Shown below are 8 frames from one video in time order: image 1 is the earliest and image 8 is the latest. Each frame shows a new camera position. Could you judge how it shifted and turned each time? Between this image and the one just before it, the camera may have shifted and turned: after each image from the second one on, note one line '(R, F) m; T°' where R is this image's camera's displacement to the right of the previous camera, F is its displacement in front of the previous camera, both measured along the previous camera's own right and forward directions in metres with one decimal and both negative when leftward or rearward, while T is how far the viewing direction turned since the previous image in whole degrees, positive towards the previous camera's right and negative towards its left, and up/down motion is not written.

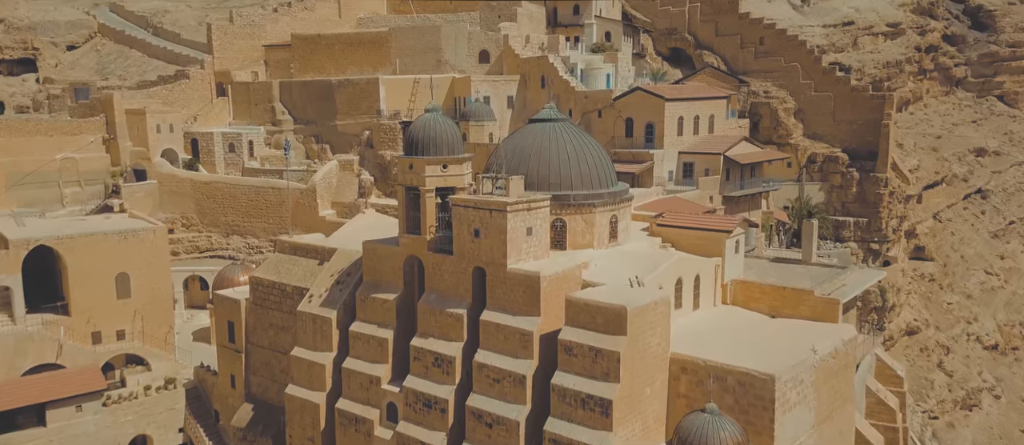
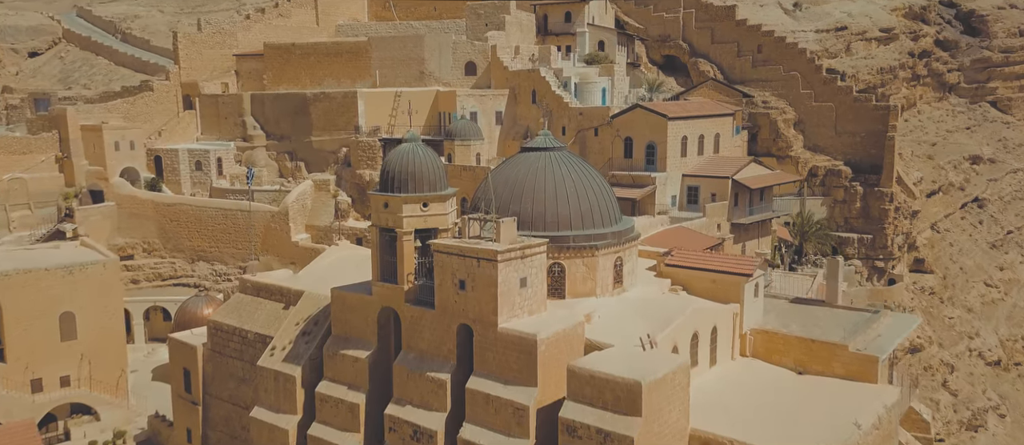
(-0.1, +2.4) m; +1°
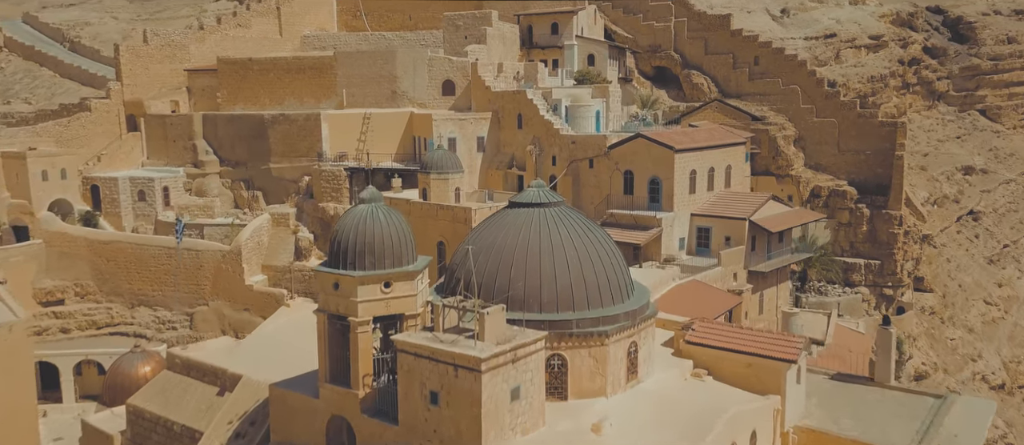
(-0.1, +3.5) m; +1°
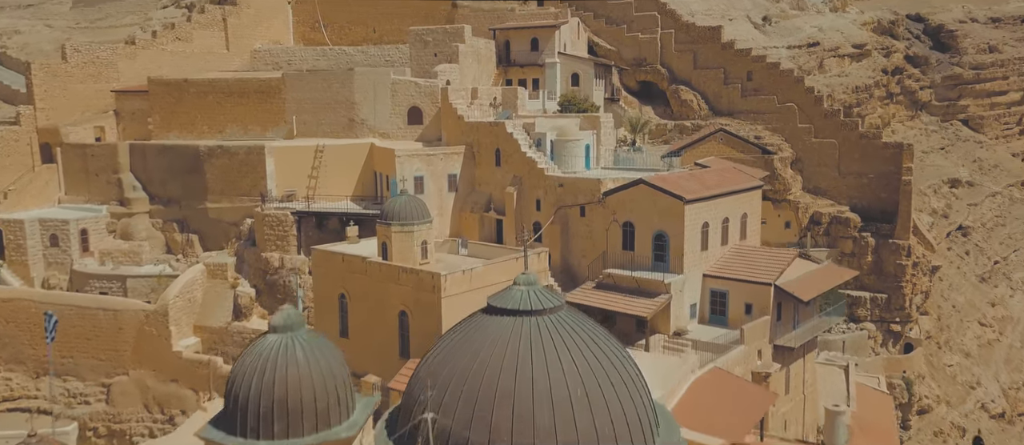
(-0.1, +3.9) m; +2°
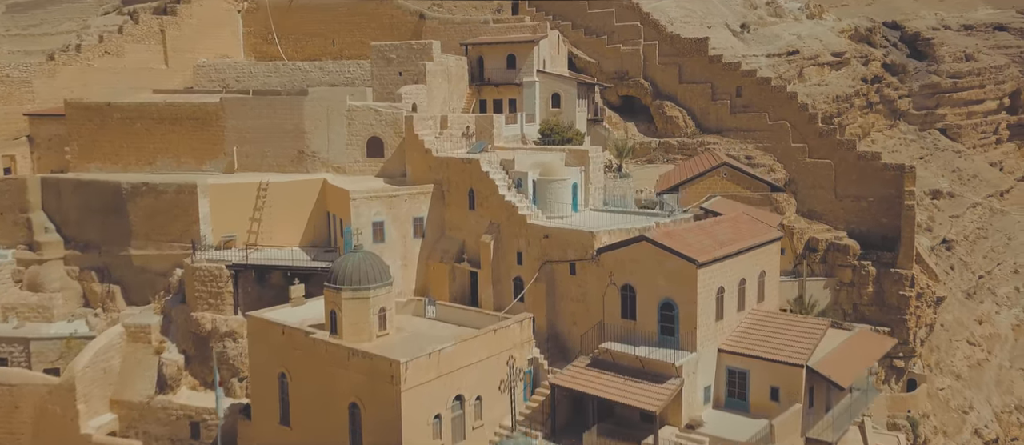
(-0.1, +3.4) m; +2°
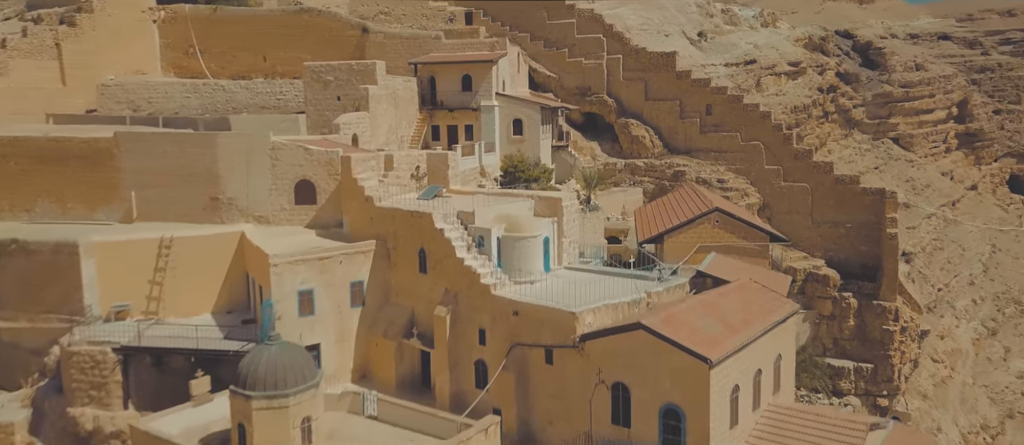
(-0.1, +3.5) m; +3°
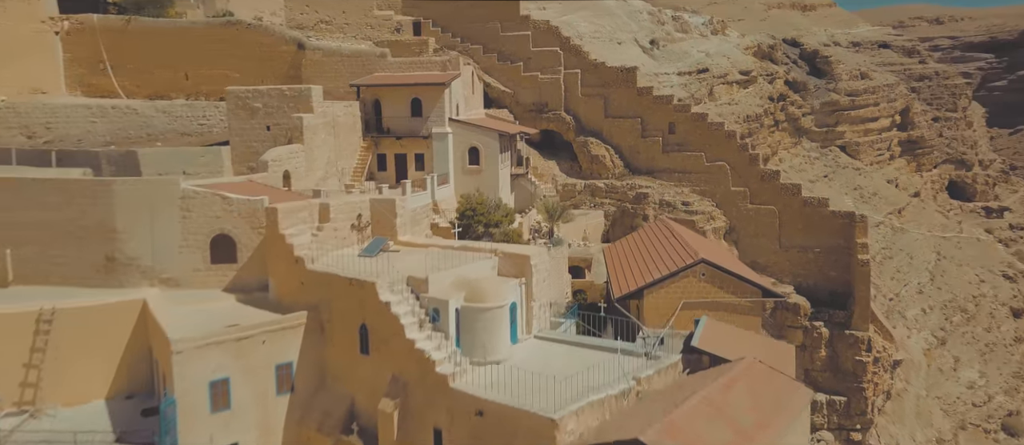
(-0.2, +2.7) m; +3°
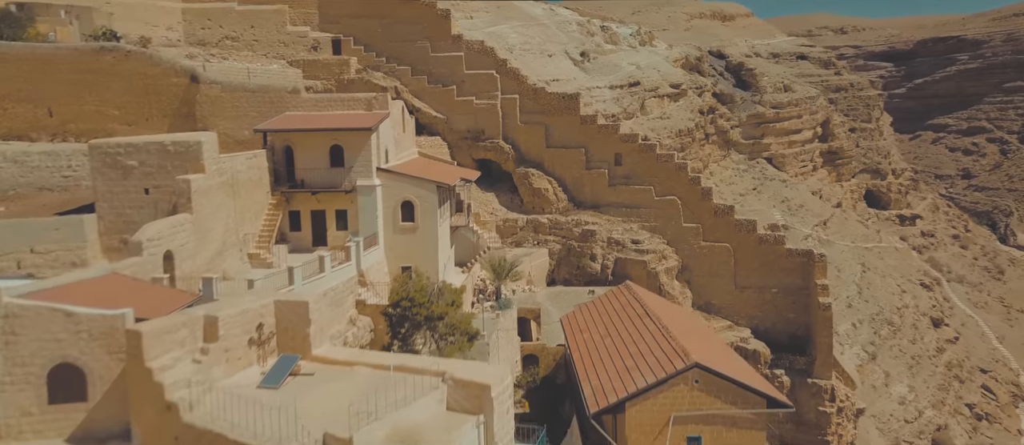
(-0.4, +3.7) m; +5°
